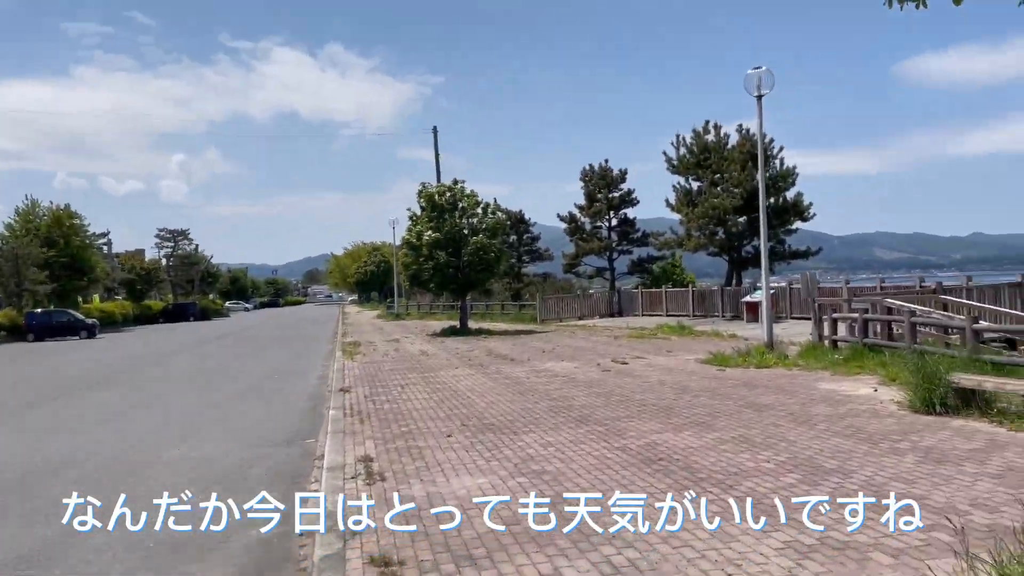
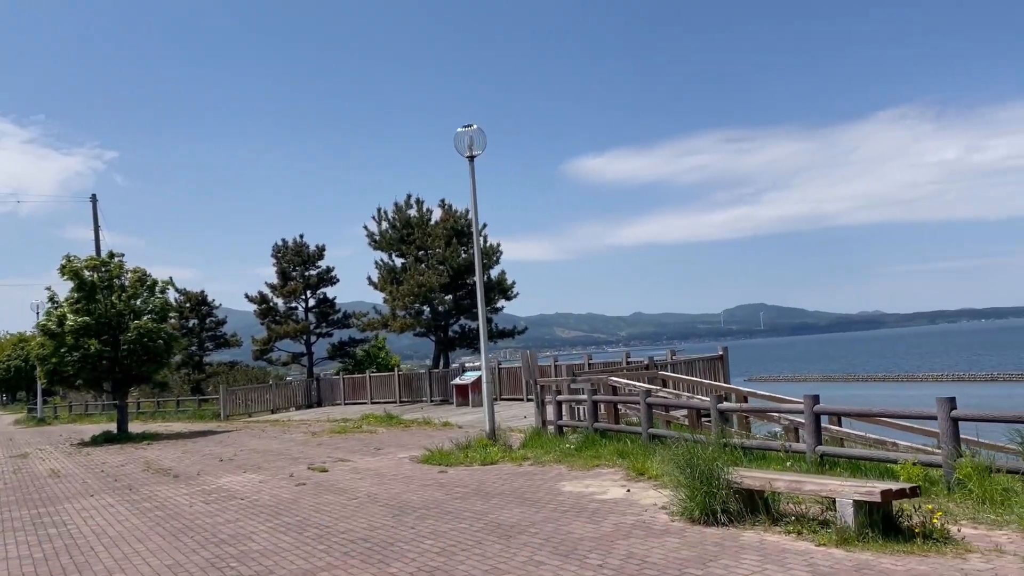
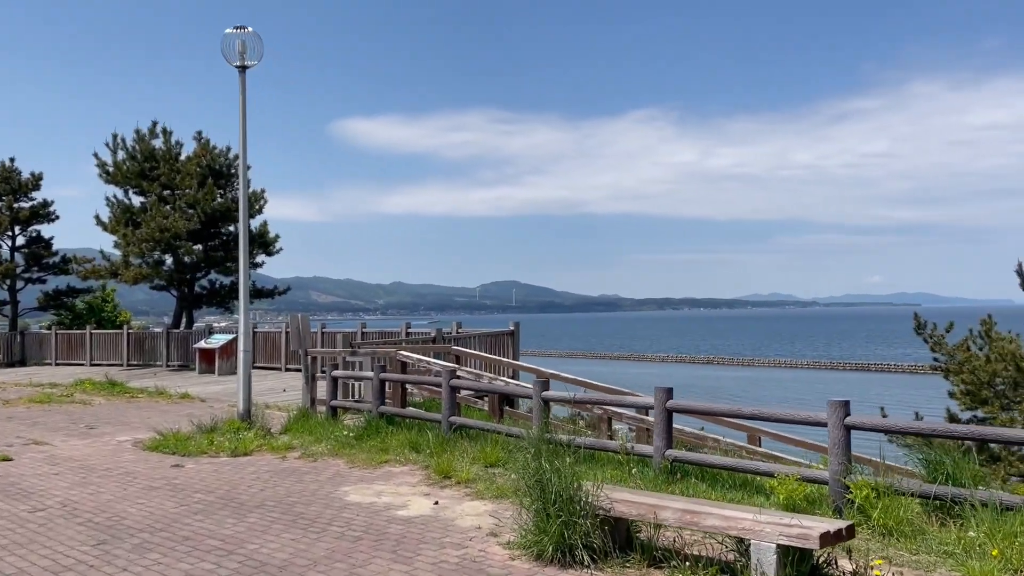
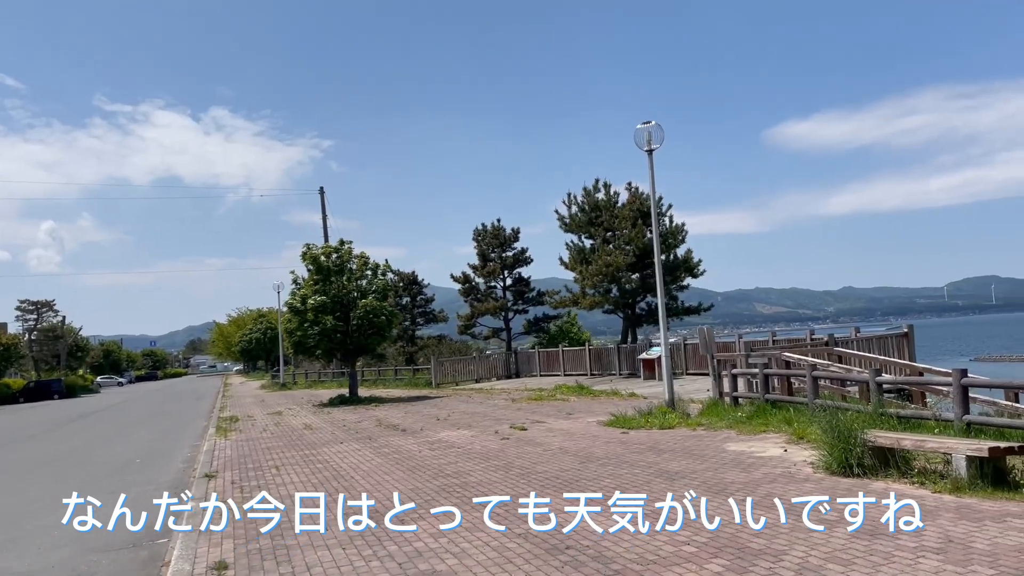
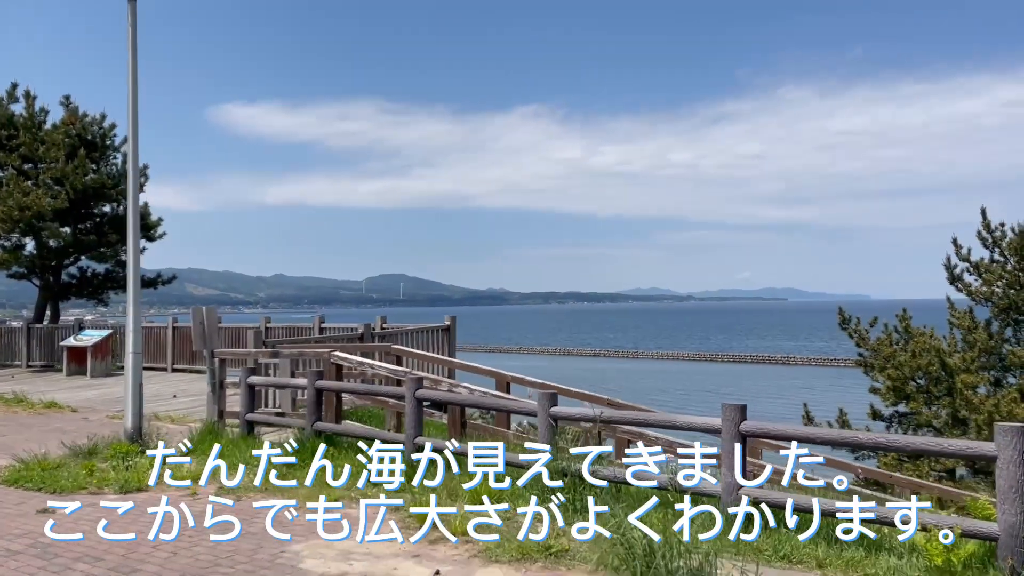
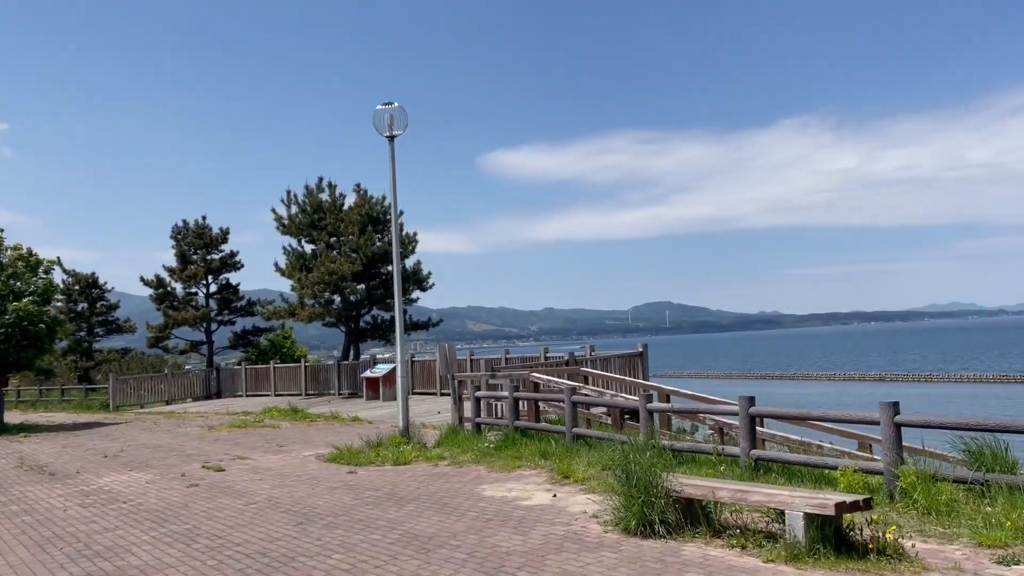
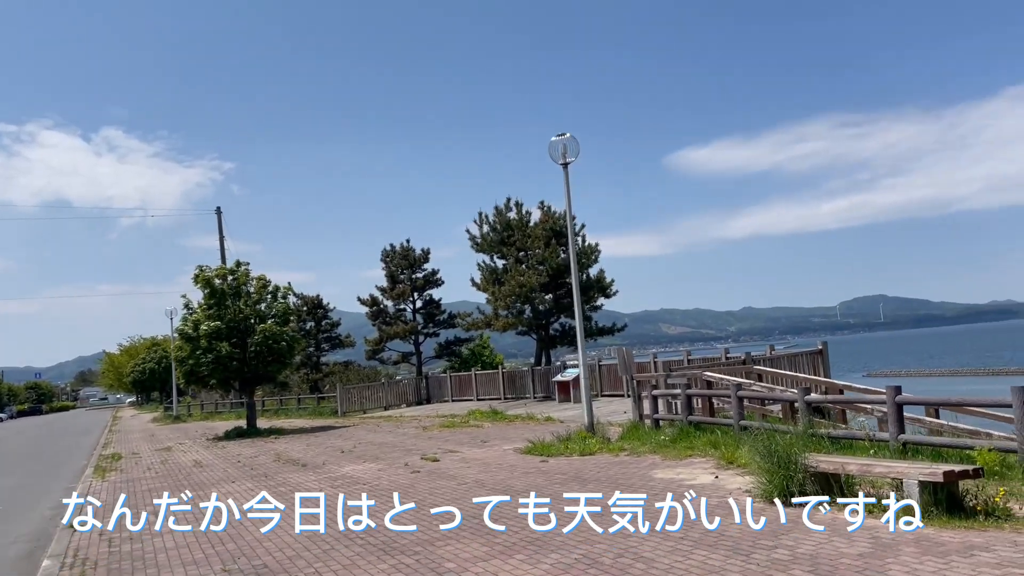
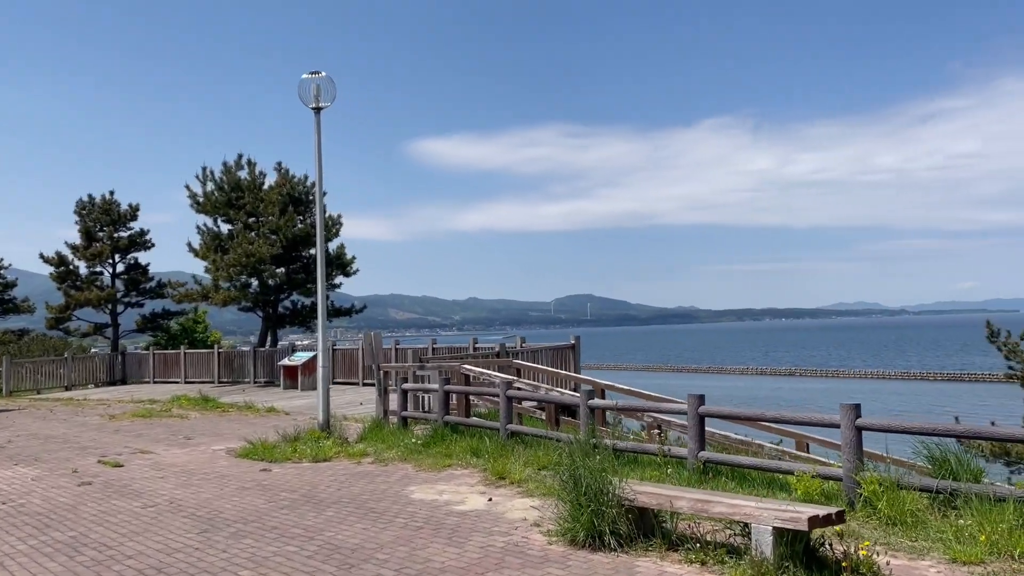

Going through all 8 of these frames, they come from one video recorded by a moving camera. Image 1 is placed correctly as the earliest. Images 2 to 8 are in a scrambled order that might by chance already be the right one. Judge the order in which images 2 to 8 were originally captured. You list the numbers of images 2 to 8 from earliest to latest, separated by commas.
4, 7, 2, 6, 8, 3, 5
